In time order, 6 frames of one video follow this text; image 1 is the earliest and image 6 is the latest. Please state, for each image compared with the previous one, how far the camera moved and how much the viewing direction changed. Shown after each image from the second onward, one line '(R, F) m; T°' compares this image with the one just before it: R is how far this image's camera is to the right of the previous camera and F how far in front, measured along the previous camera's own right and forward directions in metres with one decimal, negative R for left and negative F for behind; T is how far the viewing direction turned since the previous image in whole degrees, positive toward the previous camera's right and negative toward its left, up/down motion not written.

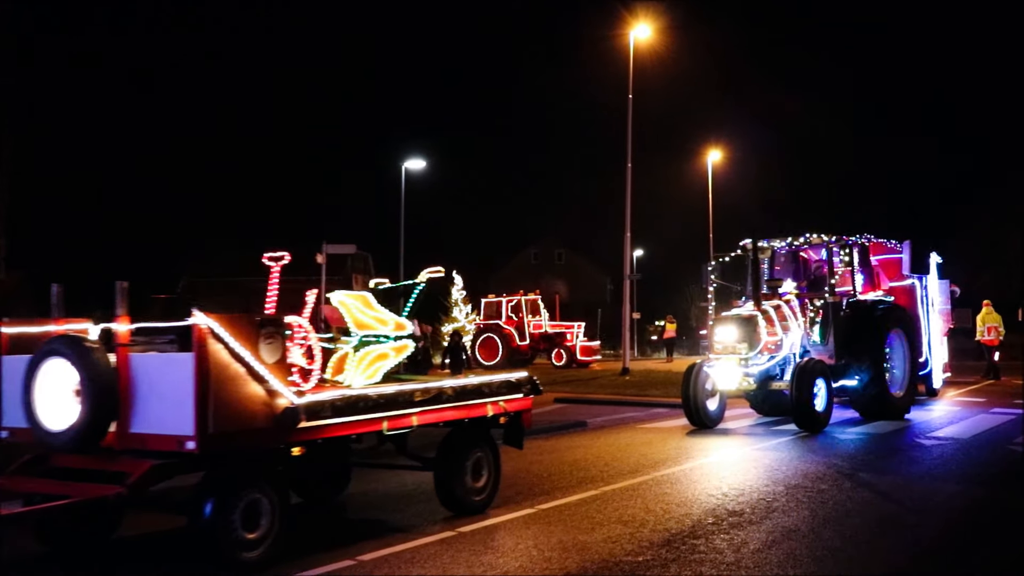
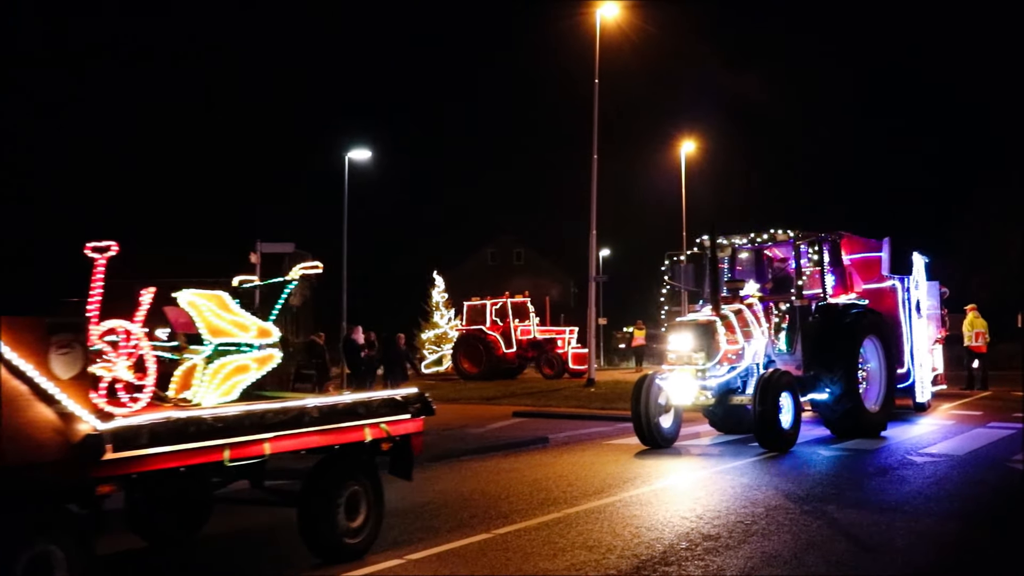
(+0.8, +0.9) m; -1°
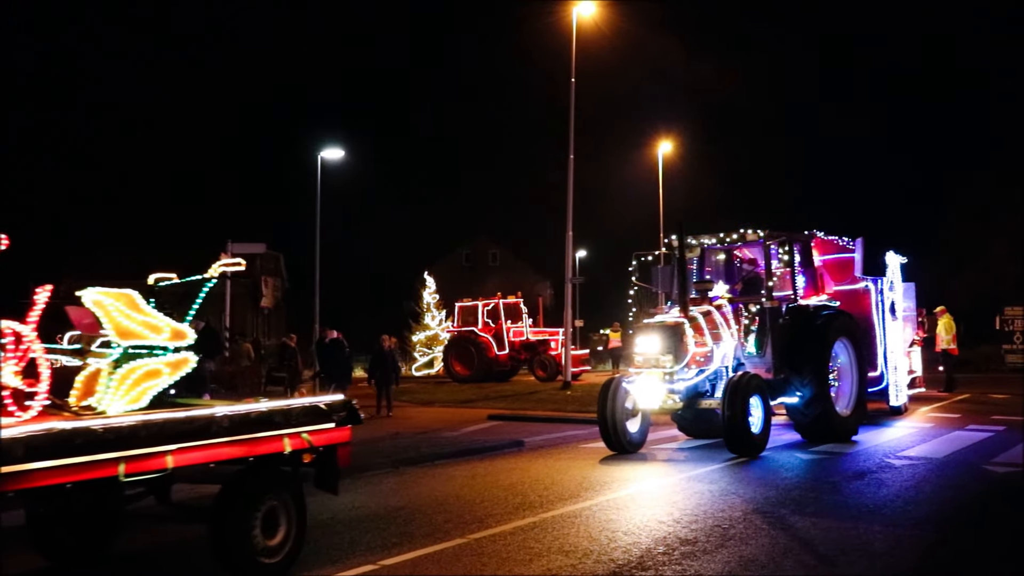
(+0.4, +0.1) m; 0°
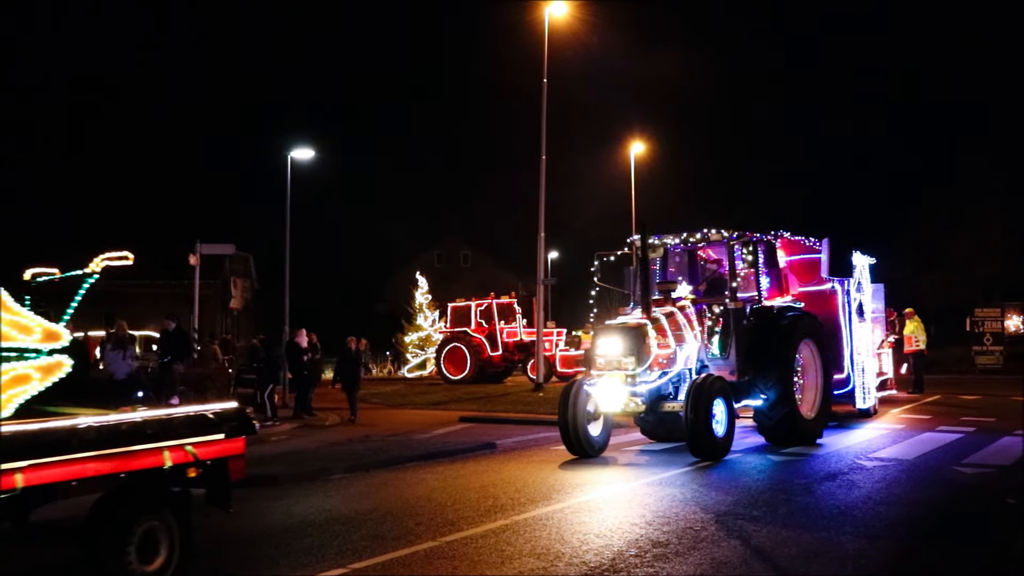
(+0.4, +0.1) m; 0°
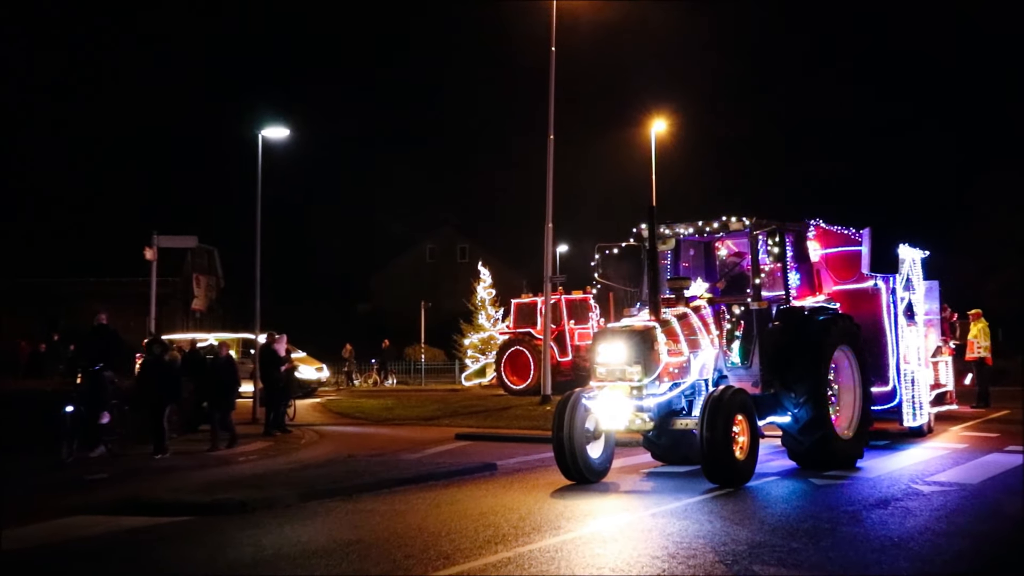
(+0.6, +1.0) m; -4°
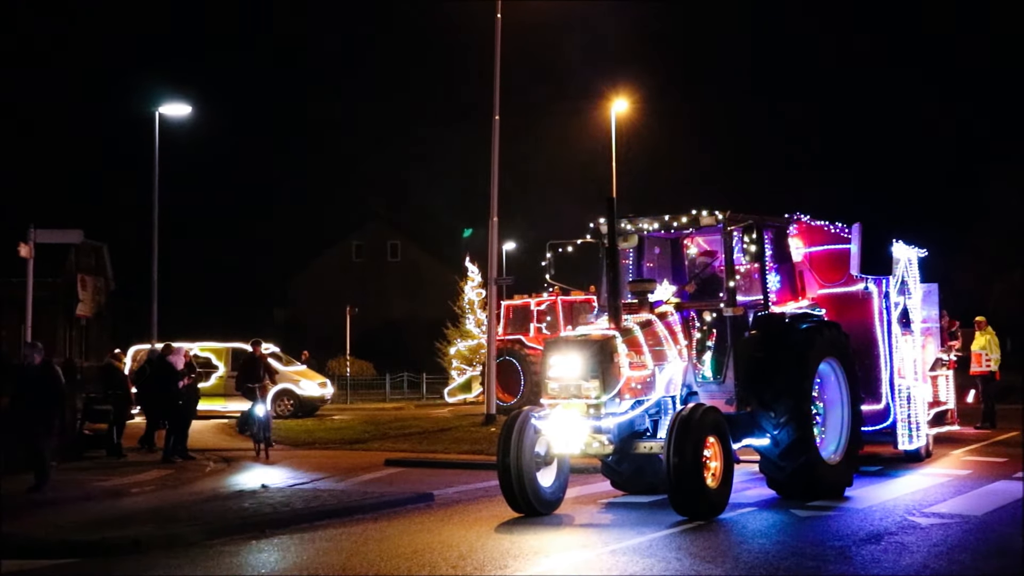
(+0.3, +0.9) m; +1°
